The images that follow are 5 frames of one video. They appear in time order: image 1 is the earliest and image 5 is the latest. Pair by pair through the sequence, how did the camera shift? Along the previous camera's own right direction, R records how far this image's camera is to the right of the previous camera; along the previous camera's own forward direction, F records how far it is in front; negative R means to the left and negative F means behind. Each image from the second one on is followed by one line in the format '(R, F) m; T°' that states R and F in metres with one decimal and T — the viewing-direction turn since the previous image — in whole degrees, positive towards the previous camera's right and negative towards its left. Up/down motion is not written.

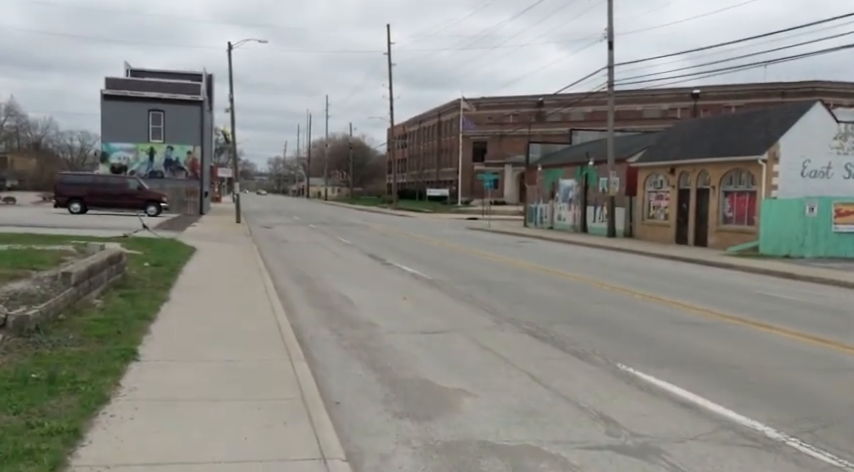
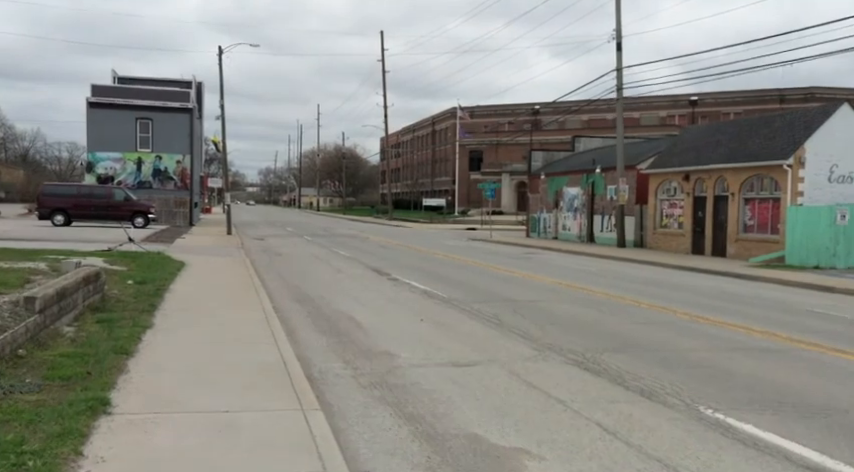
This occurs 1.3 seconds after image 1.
(-0.4, +1.6) m; +1°
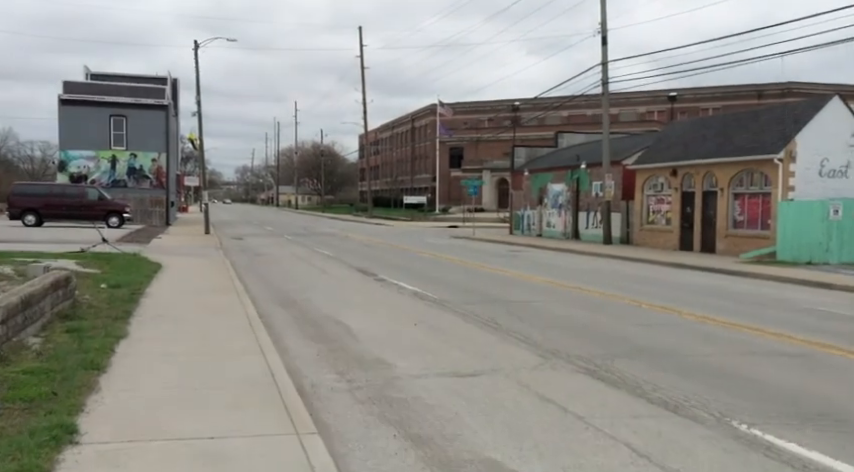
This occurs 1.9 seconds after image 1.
(-0.2, +0.7) m; +2°
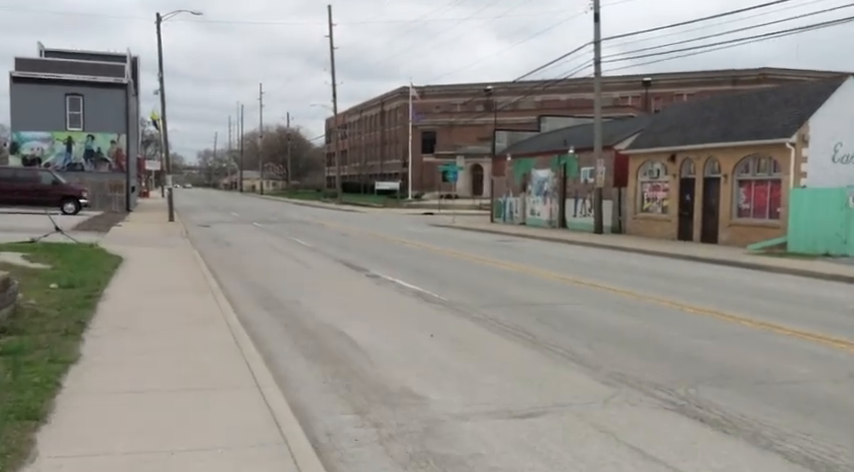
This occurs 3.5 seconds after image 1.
(-0.6, +2.0) m; +2°
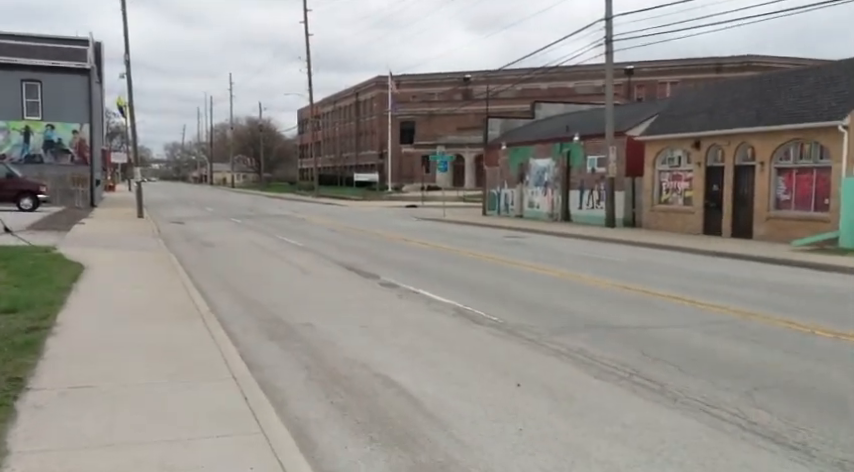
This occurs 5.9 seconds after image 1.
(-0.9, +2.8) m; +2°
